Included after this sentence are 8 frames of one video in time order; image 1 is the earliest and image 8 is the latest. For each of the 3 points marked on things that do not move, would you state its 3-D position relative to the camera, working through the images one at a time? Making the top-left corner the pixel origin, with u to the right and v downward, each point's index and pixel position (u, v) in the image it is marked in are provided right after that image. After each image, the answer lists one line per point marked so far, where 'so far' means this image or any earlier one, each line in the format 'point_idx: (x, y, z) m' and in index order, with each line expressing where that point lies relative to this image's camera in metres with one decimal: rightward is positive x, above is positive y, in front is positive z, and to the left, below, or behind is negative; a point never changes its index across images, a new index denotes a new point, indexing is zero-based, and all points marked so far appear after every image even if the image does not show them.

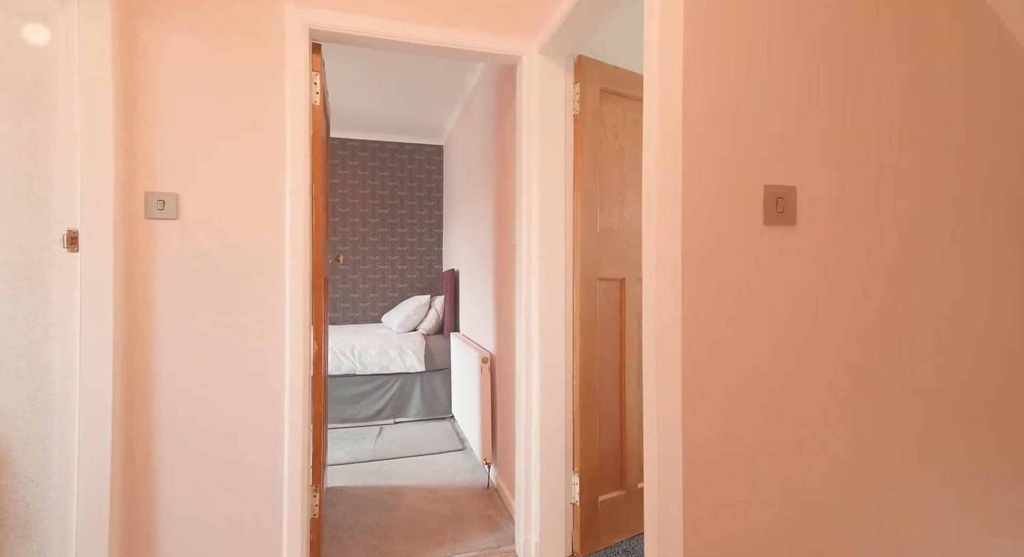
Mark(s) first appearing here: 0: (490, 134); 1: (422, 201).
0: (-0.1, +0.9, +2.8) m
1: (-0.9, +0.7, +4.6) m
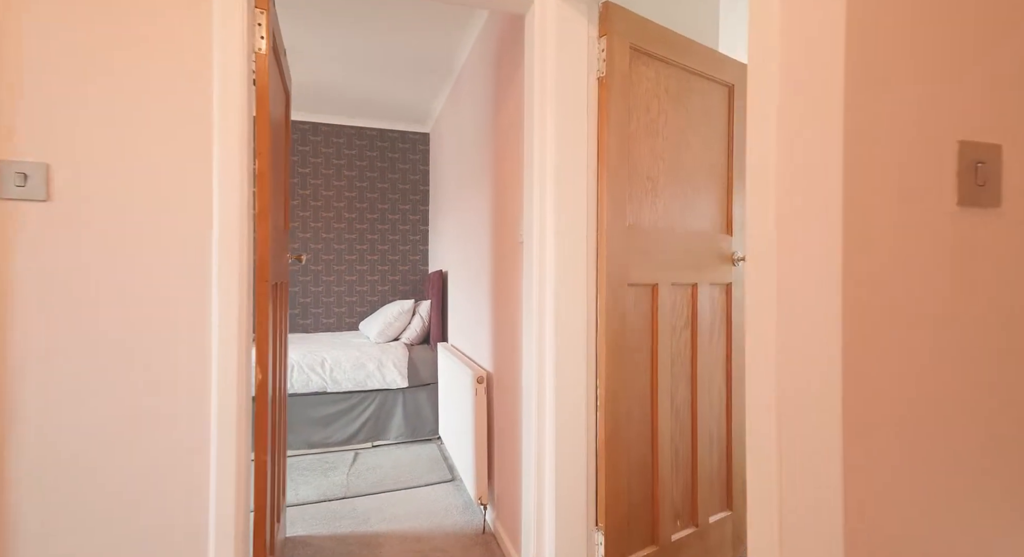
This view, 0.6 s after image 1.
0: (-0.1, +0.8, +2.4) m
1: (-0.9, +0.7, +4.1) m
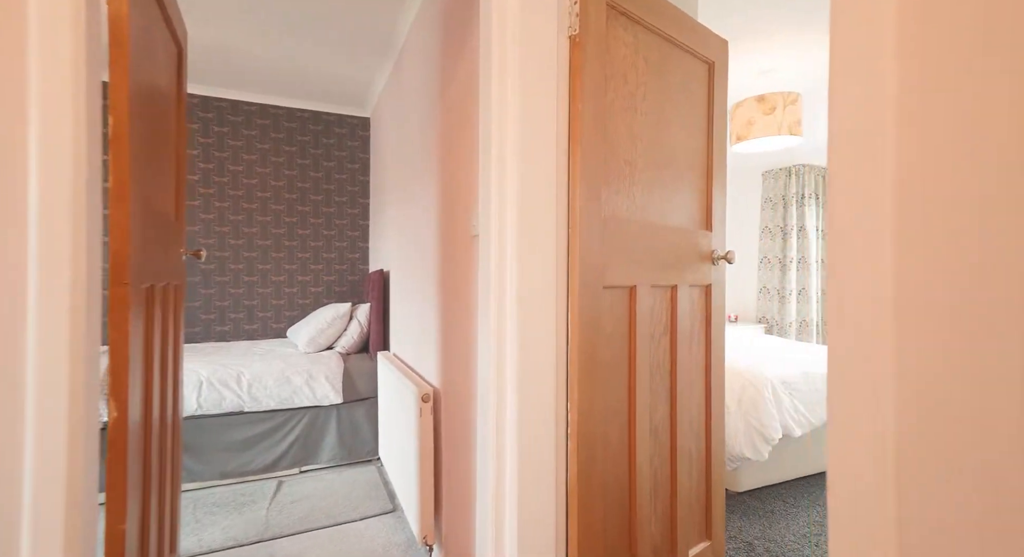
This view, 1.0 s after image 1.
0: (-0.3, +0.8, +2.1) m
1: (-1.3, +0.7, +3.7) m
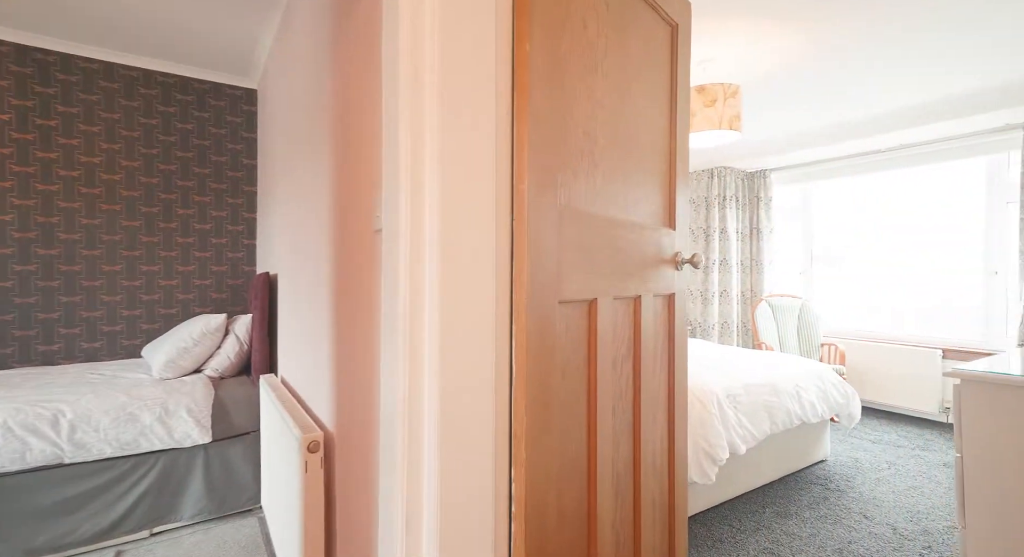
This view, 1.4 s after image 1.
0: (-0.6, +0.8, +1.6) m
1: (-1.9, +0.7, +3.1) m
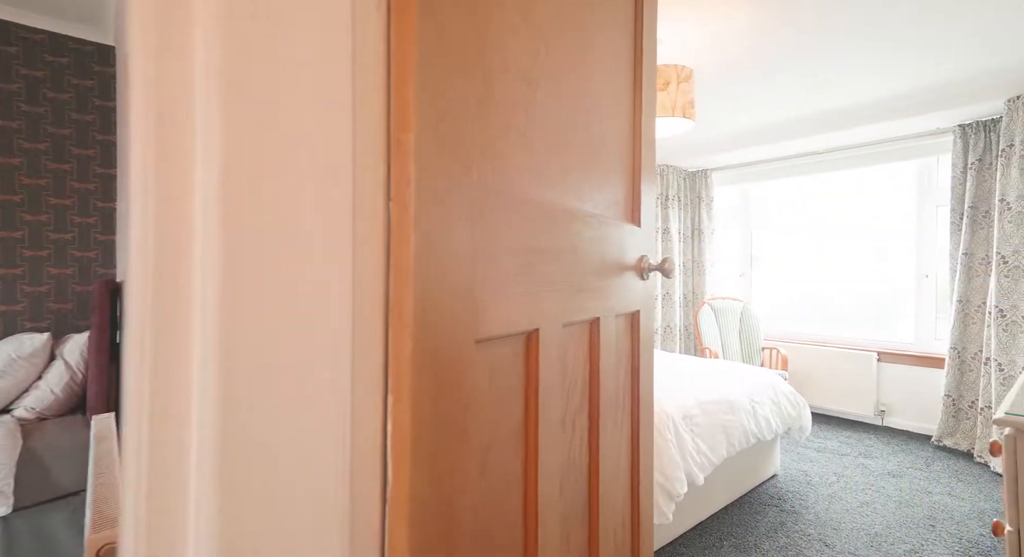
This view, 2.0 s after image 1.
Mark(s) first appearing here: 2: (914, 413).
0: (-0.8, +0.8, +1.1) m
1: (-2.3, +0.7, +2.4) m
2: (+3.0, -1.0, +3.5) m
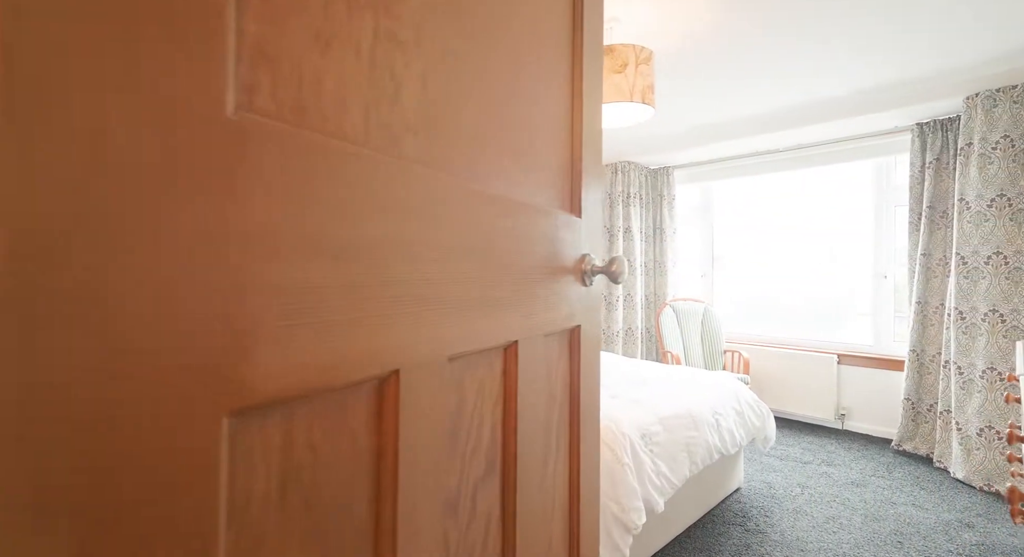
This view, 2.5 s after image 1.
0: (-1.0, +0.8, +0.8) m
1: (-2.5, +0.7, +2.0) m
2: (+2.6, -1.0, +3.4) m
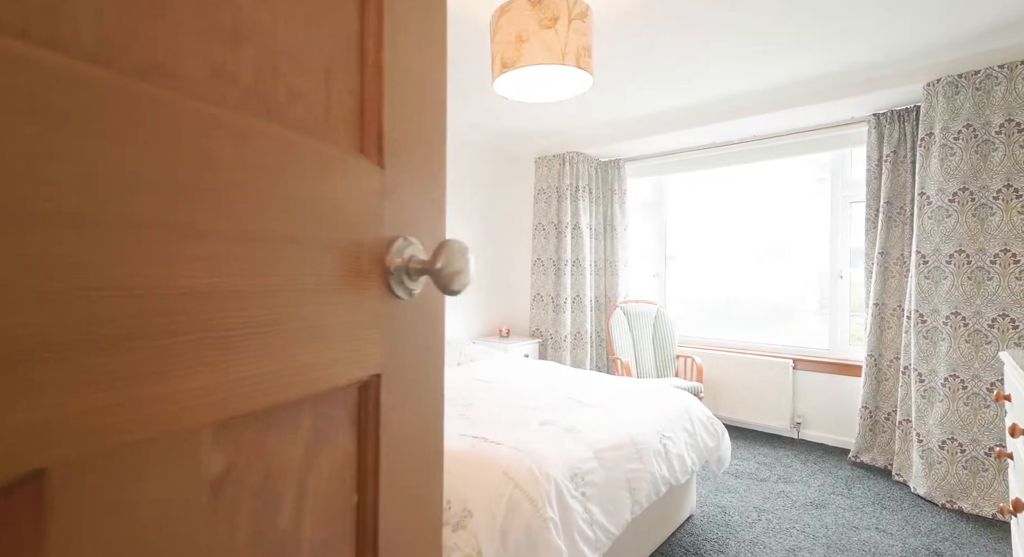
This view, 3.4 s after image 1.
0: (-1.2, +0.8, +0.3) m
1: (-2.8, +0.7, +1.4) m
2: (+2.2, -1.0, +3.2) m
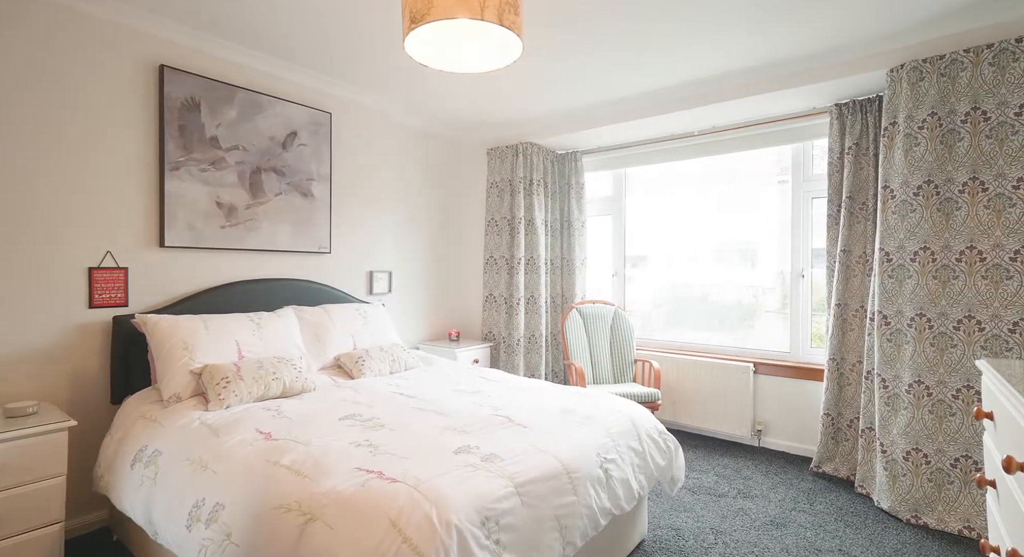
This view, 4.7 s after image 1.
0: (-1.4, +0.8, -0.1) m
1: (-3.1, +0.7, +0.9) m
2: (+1.8, -1.0, +3.1) m
